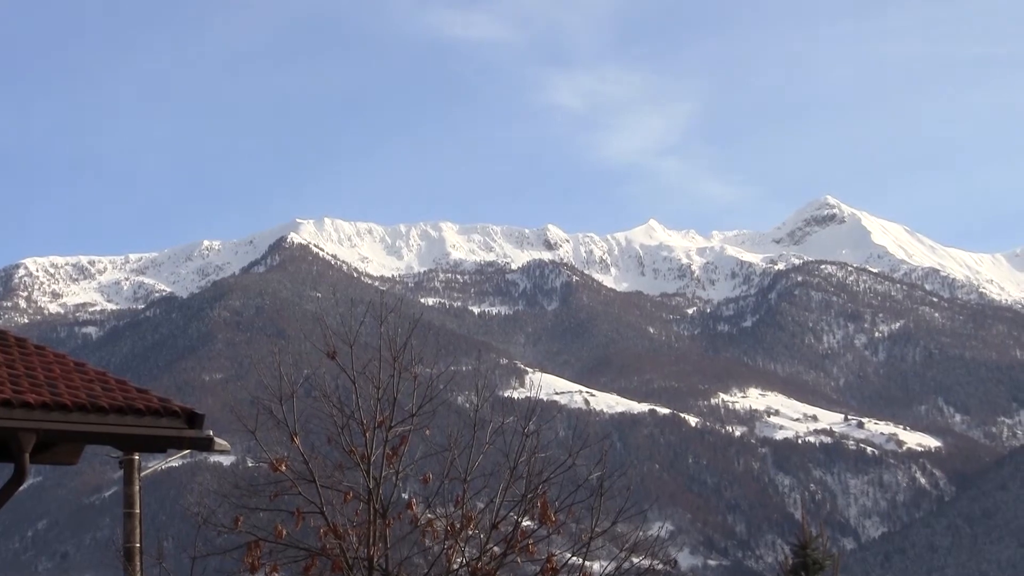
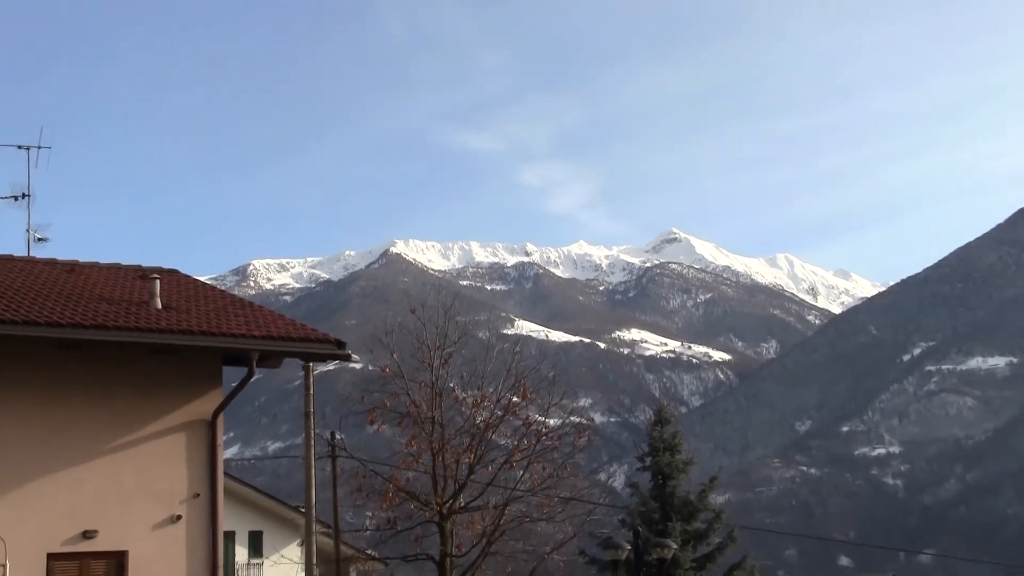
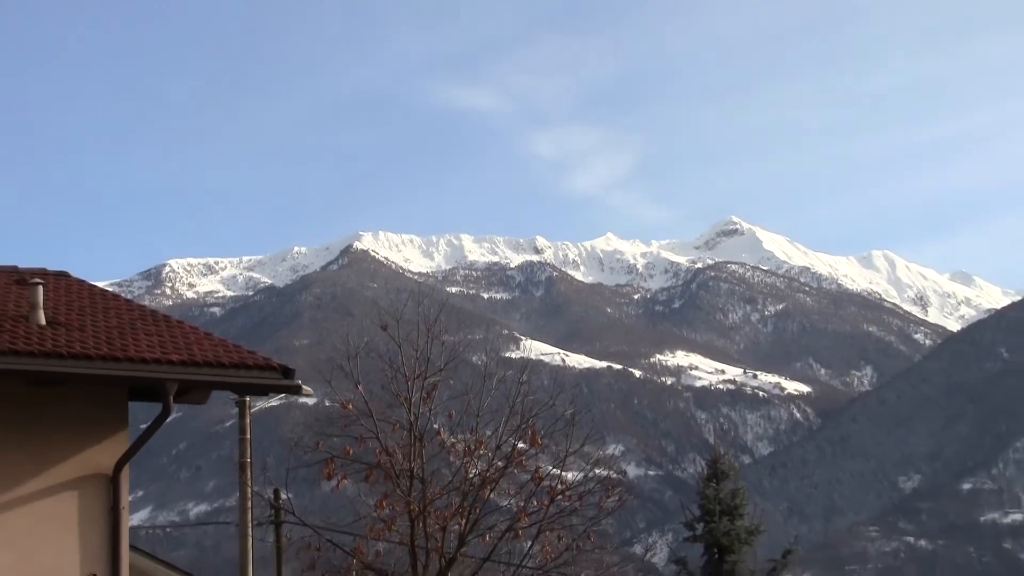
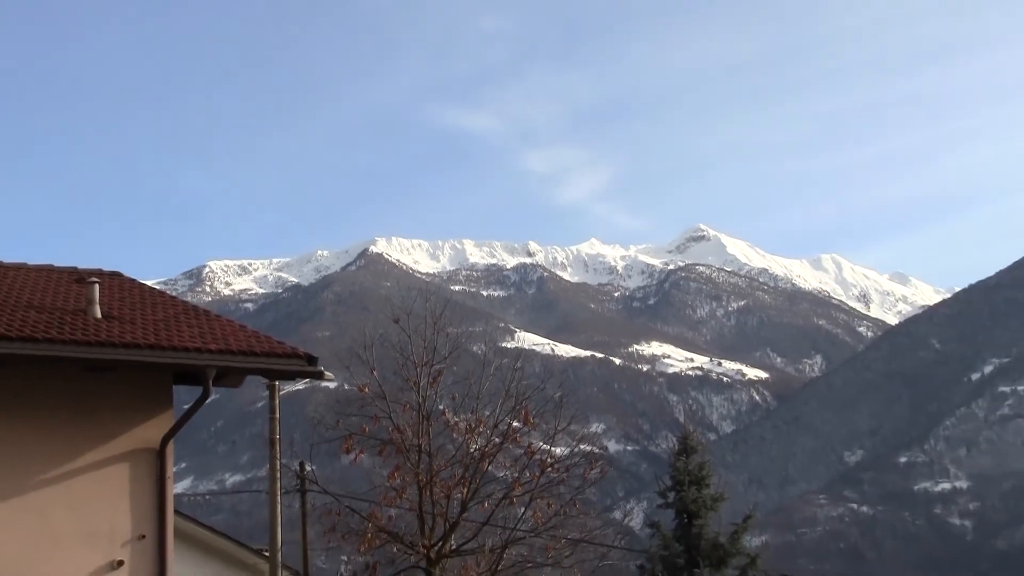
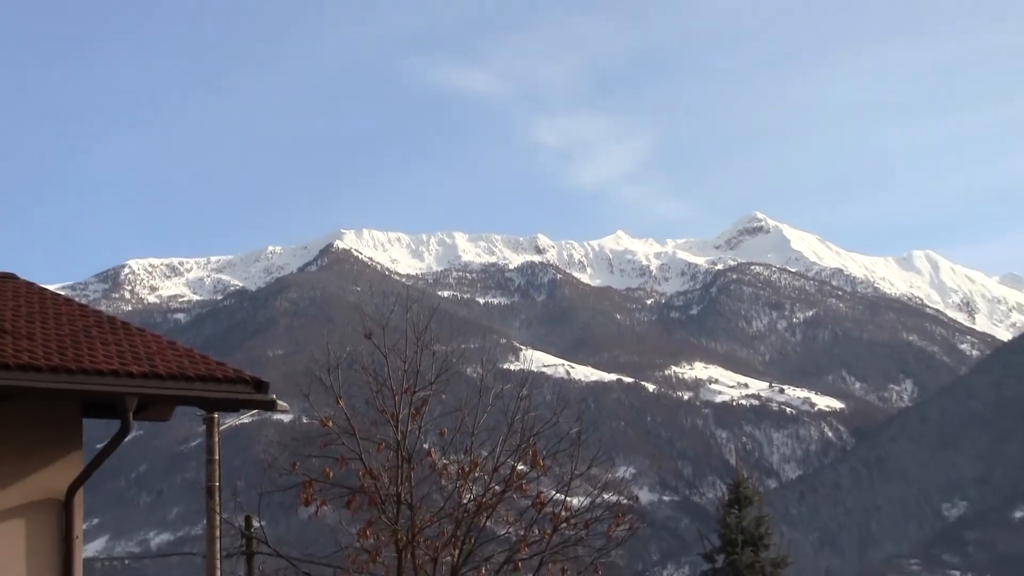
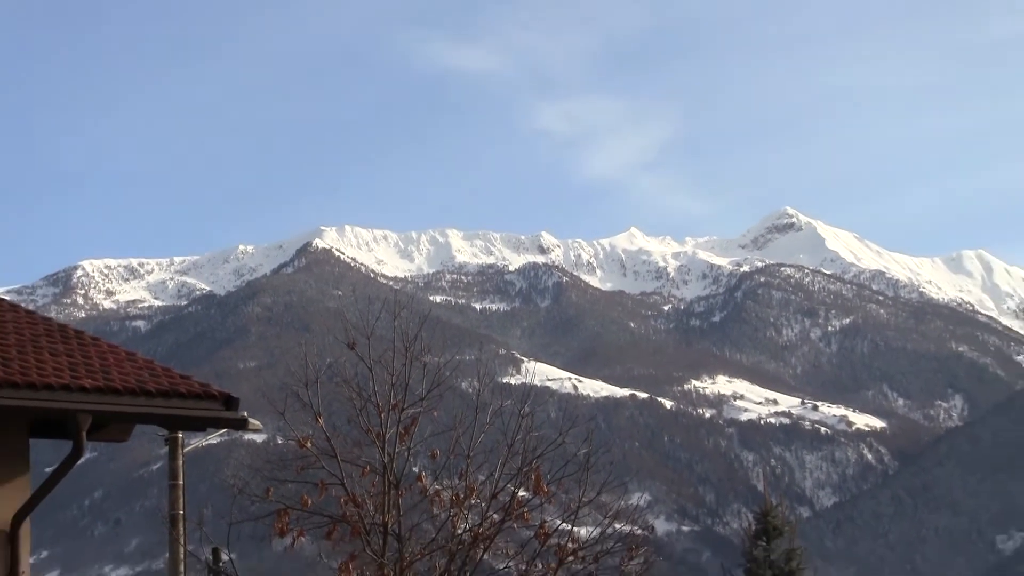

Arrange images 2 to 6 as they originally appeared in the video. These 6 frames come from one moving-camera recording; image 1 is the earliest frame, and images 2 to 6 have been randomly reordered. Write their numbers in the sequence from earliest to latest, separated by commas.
6, 5, 3, 4, 2
